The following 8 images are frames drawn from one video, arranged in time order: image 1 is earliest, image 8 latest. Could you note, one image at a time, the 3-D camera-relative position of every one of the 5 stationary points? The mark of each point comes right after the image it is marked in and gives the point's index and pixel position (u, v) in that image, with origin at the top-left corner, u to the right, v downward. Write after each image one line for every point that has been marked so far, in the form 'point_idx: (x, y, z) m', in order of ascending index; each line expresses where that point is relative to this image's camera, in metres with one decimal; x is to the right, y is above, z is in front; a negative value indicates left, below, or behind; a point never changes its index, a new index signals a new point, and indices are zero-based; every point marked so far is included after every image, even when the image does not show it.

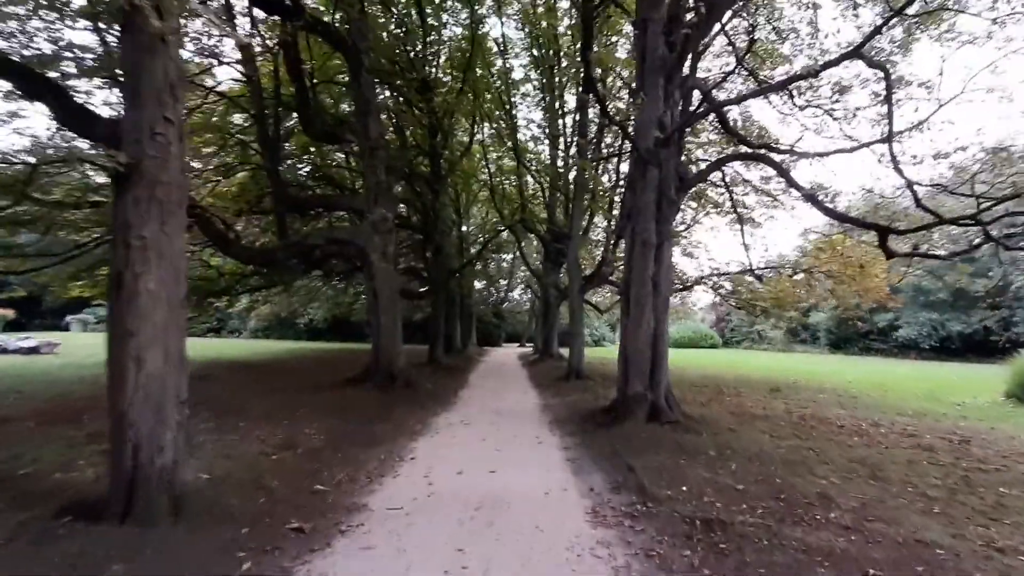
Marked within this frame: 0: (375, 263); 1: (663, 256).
0: (-3.3, +0.6, +13.4) m
1: (+2.5, +0.5, +9.4) m
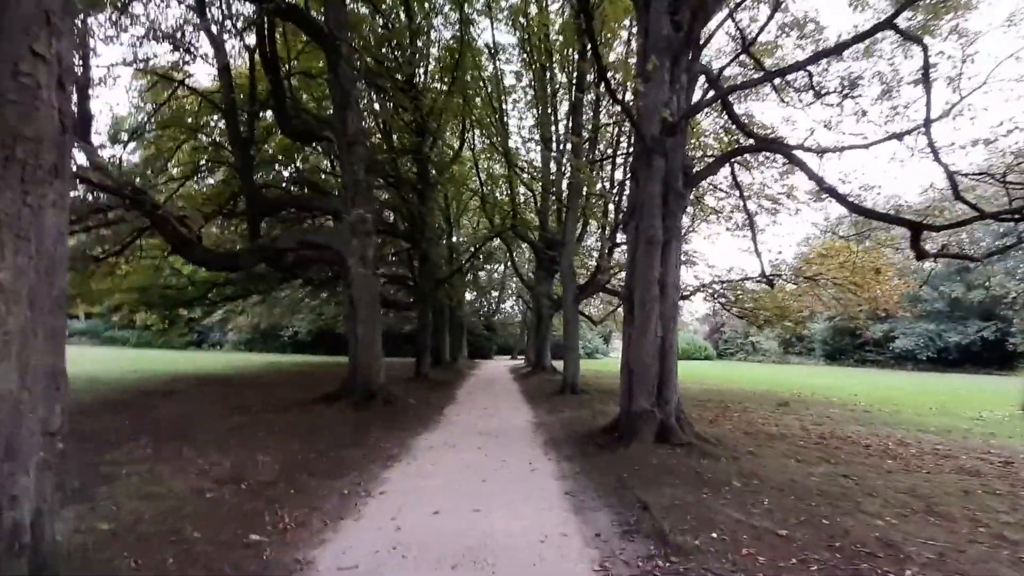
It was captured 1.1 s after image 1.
0: (-3.5, +0.4, +12.2) m
1: (+2.4, +0.5, +8.3) m
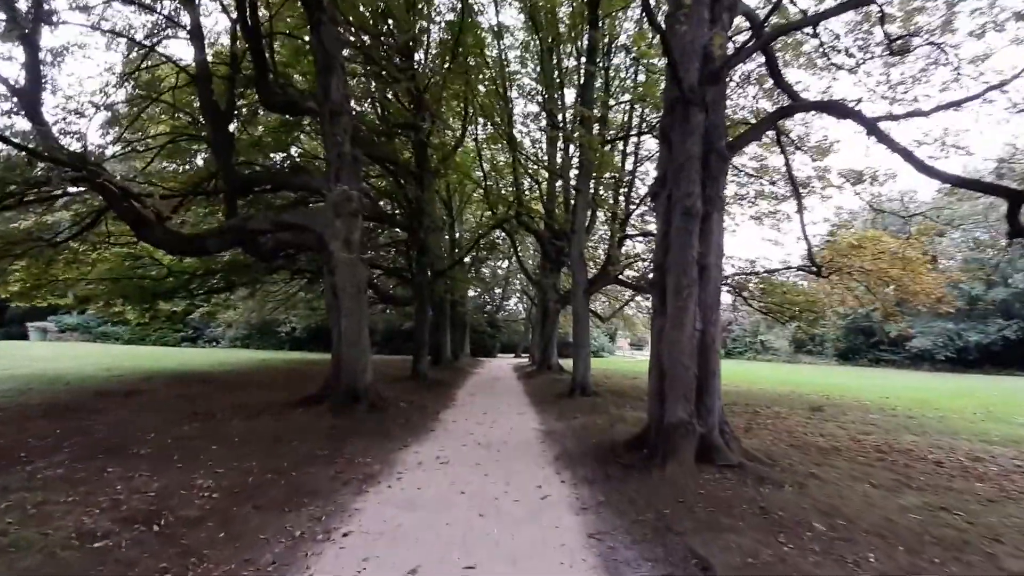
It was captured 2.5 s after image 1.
0: (-3.4, +0.7, +10.8) m
1: (+2.4, +0.7, +6.8) m
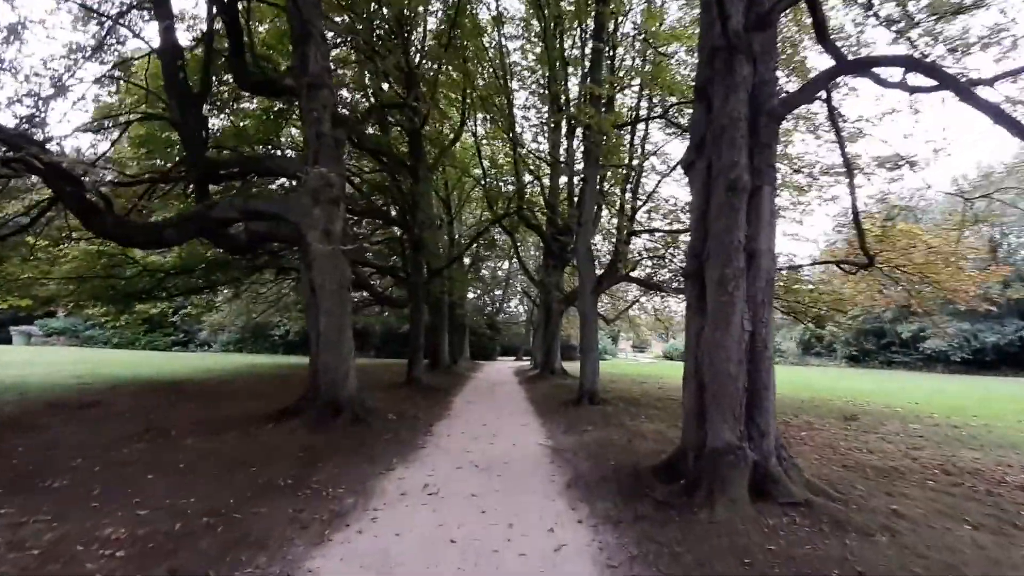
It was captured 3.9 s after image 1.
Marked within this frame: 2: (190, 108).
0: (-3.4, +0.7, +9.5) m
1: (+2.5, +0.8, +5.5) m
2: (-7.0, +4.0, +12.1) m
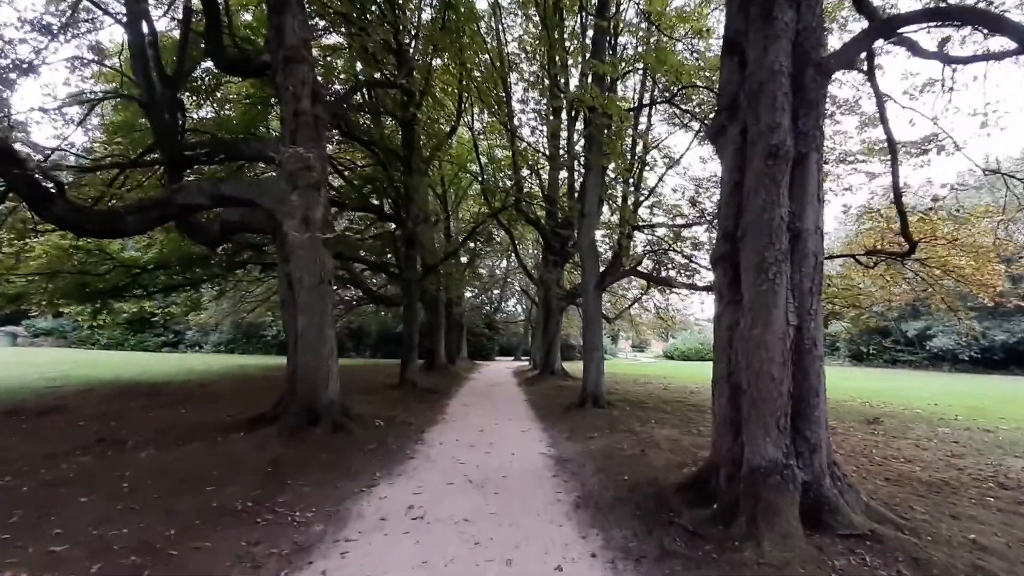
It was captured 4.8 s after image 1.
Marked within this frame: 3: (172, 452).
0: (-3.4, +0.8, +8.6) m
1: (+2.5, +0.9, +4.6) m
2: (-7.1, +4.0, +11.2) m
3: (-4.2, -2.0, +6.8) m
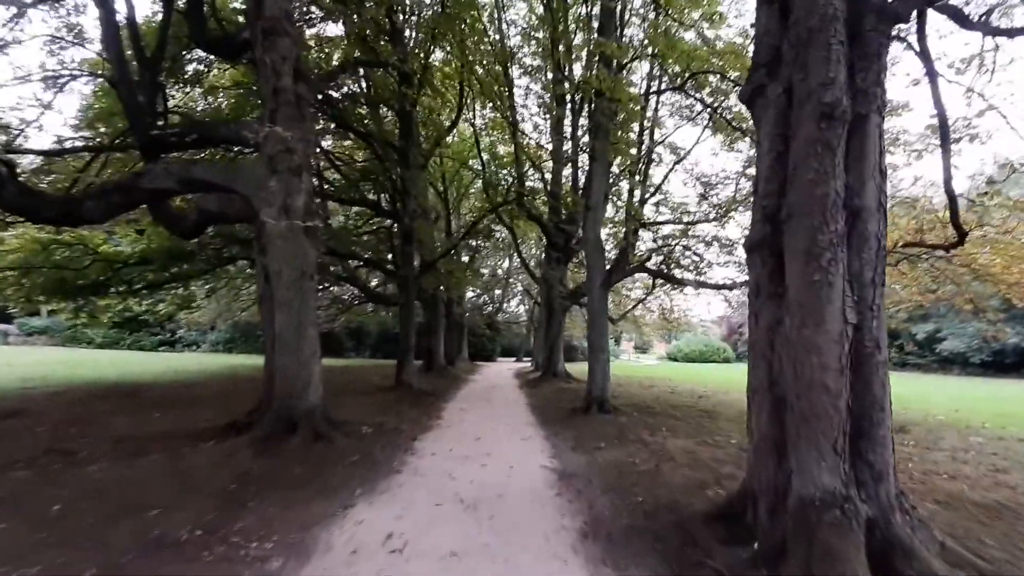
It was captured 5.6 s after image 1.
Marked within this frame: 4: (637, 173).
0: (-3.4, +0.9, +7.8) m
1: (+2.4, +1.0, +3.8) m
2: (-7.0, +4.1, +10.4) m
3: (-4.2, -1.9, +6.1) m
4: (+3.6, +3.3, +15.8) m
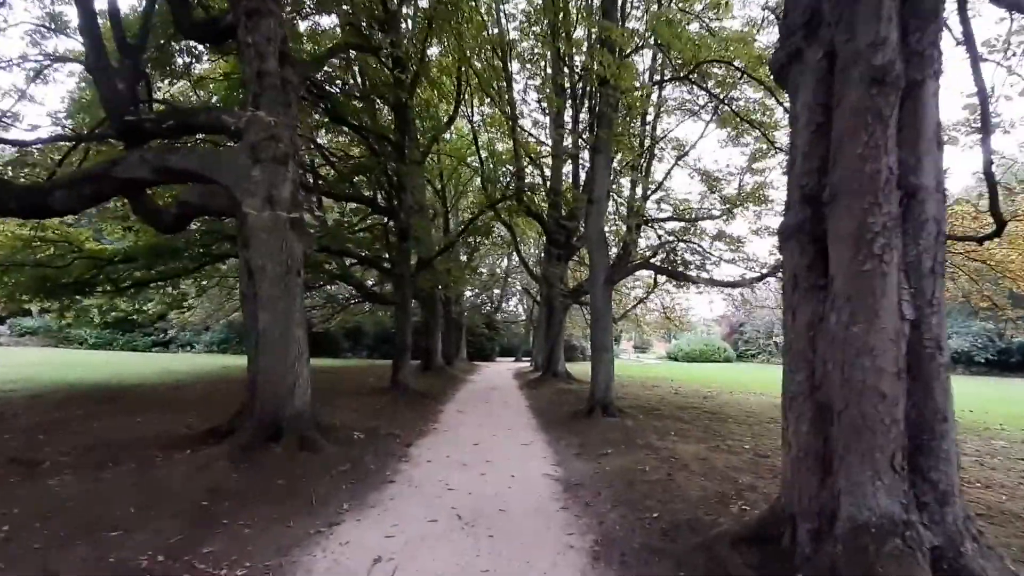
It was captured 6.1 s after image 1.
0: (-3.4, +0.9, +7.3) m
1: (+2.4, +1.0, +3.3) m
2: (-7.0, +4.2, +9.9) m
3: (-4.2, -1.9, +5.6) m
4: (+3.6, +3.3, +15.3) m
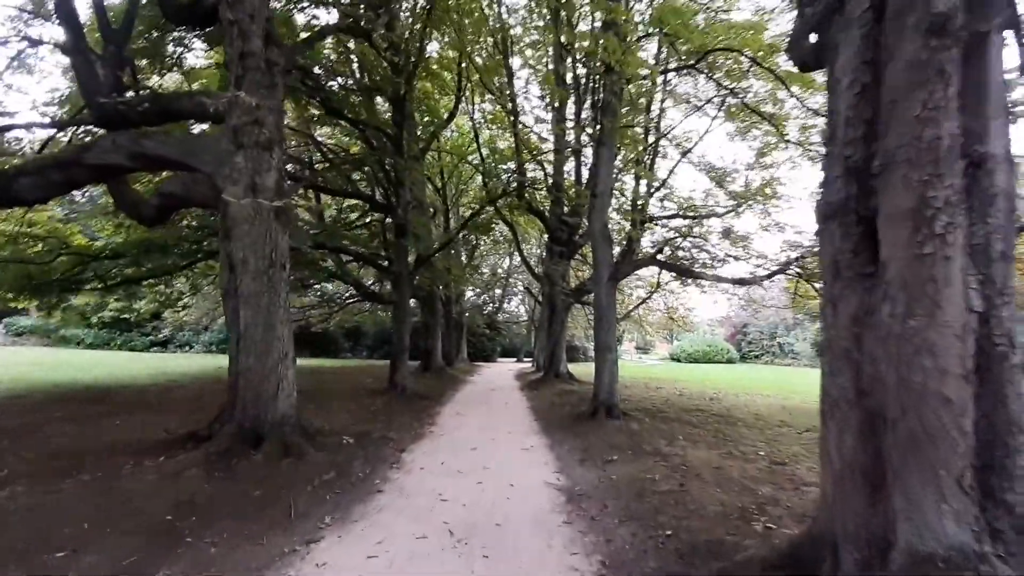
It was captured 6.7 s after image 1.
0: (-3.4, +1.0, +6.8) m
1: (+2.4, +1.1, +2.8) m
2: (-7.0, +4.2, +9.5) m
3: (-4.2, -1.8, +5.1) m
4: (+3.6, +3.4, +14.8) m
